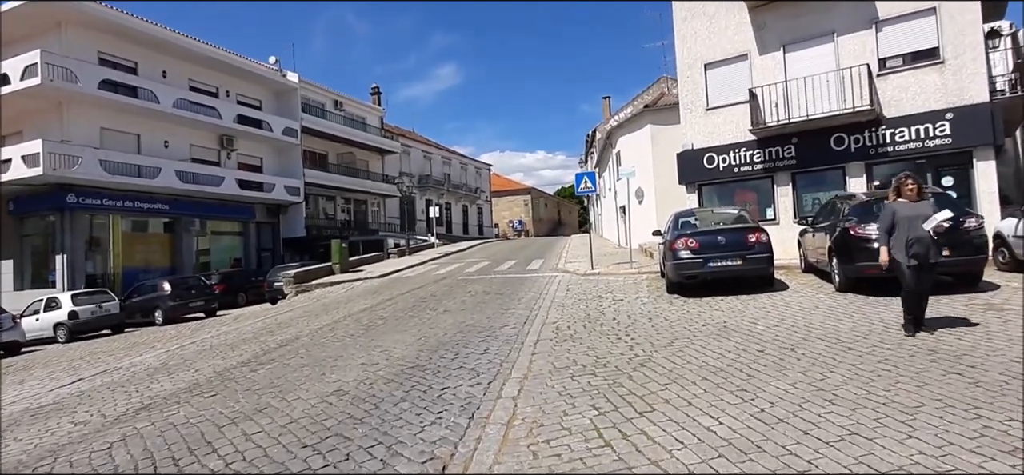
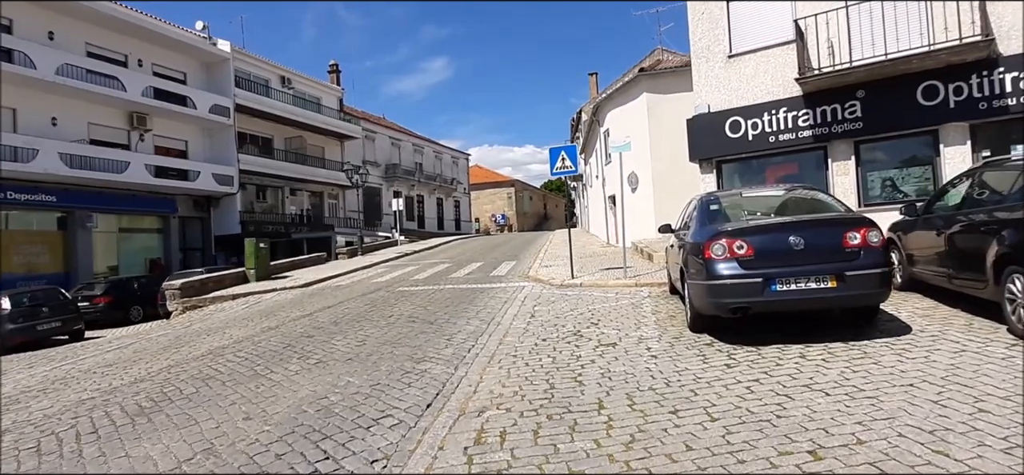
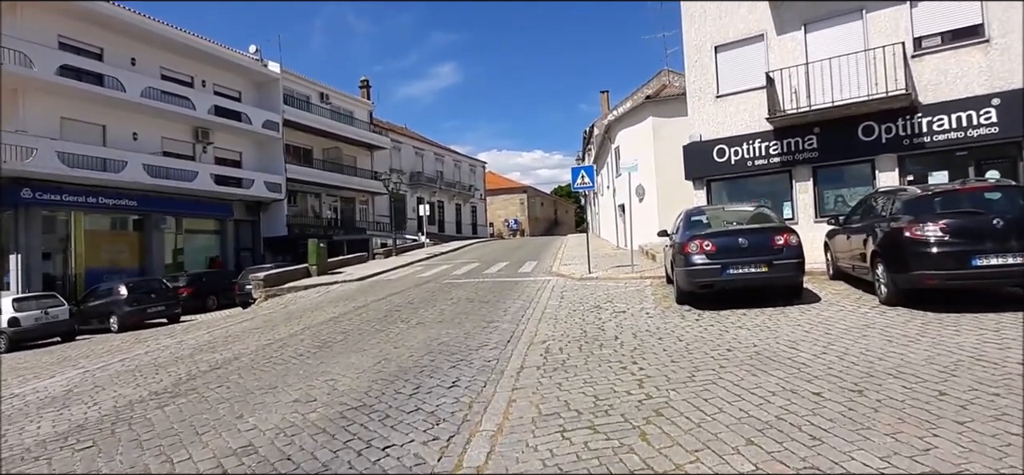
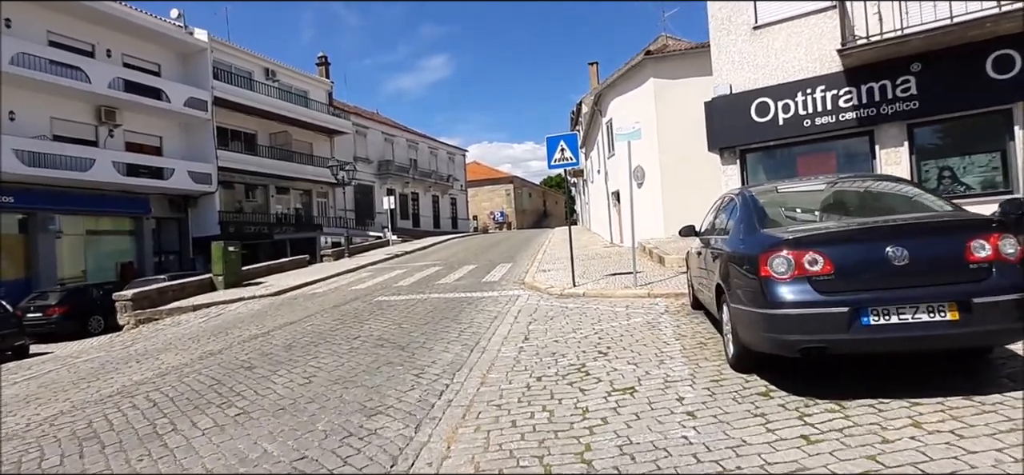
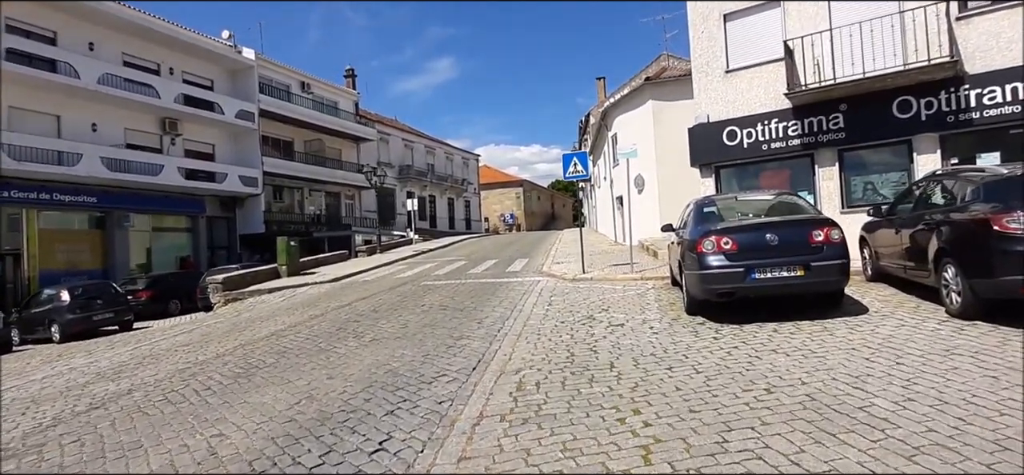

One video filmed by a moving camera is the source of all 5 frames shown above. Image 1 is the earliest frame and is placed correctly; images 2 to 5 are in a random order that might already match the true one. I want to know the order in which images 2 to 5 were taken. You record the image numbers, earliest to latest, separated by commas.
3, 5, 2, 4
